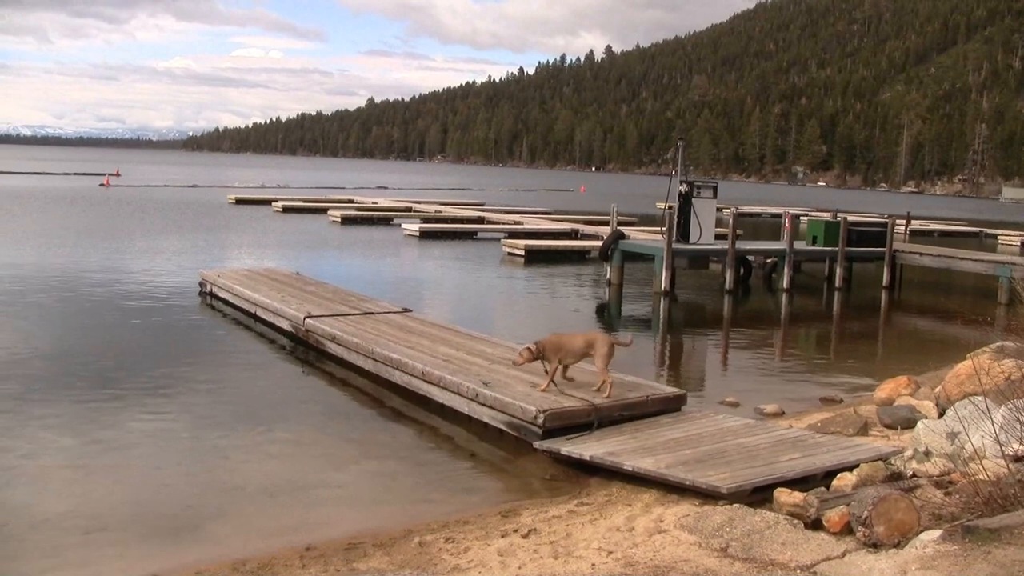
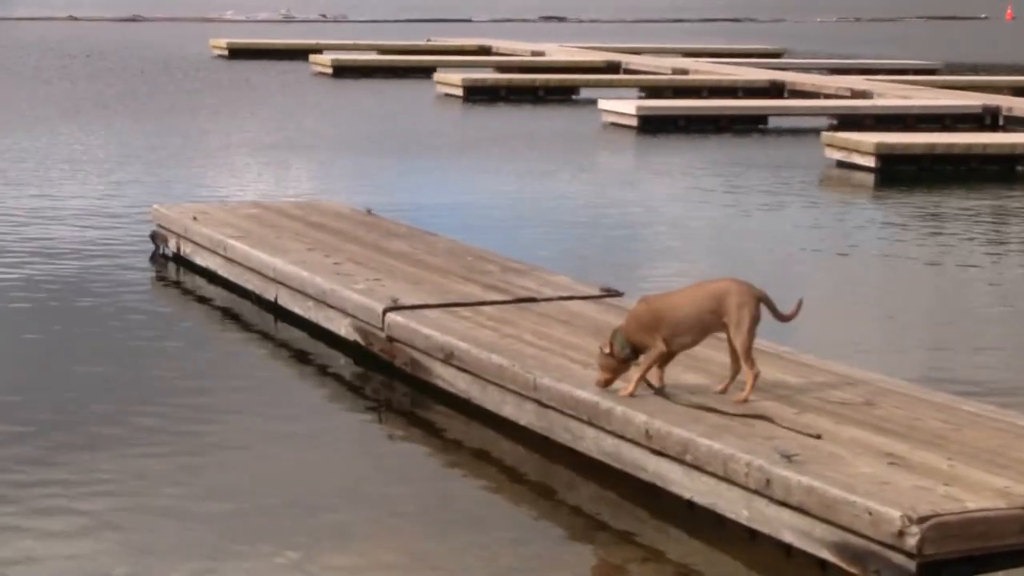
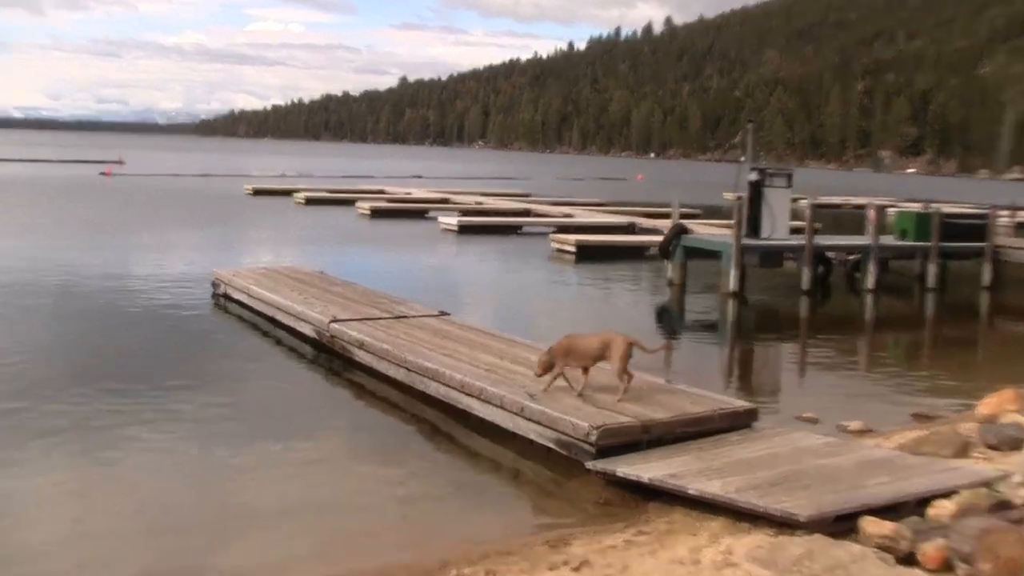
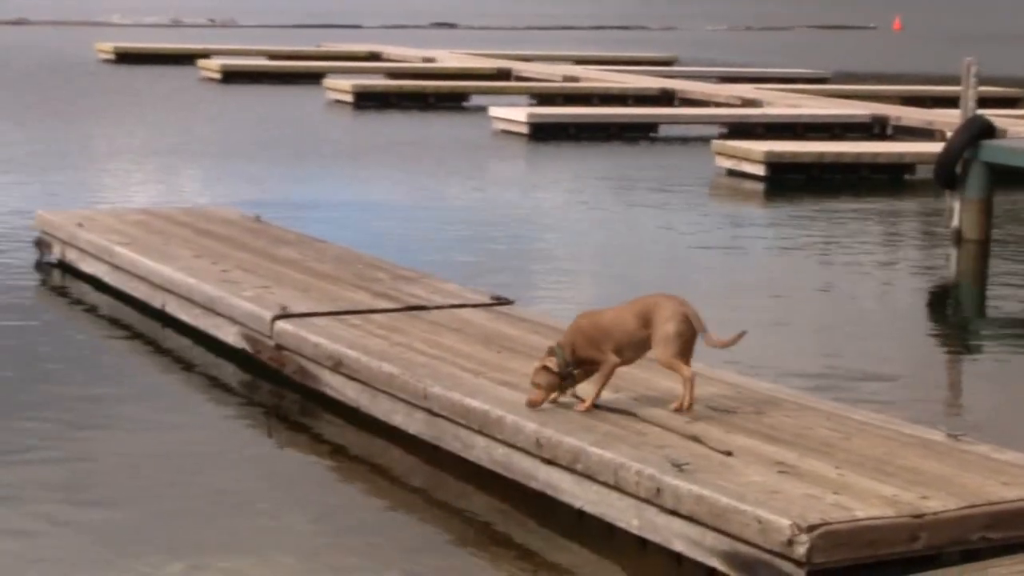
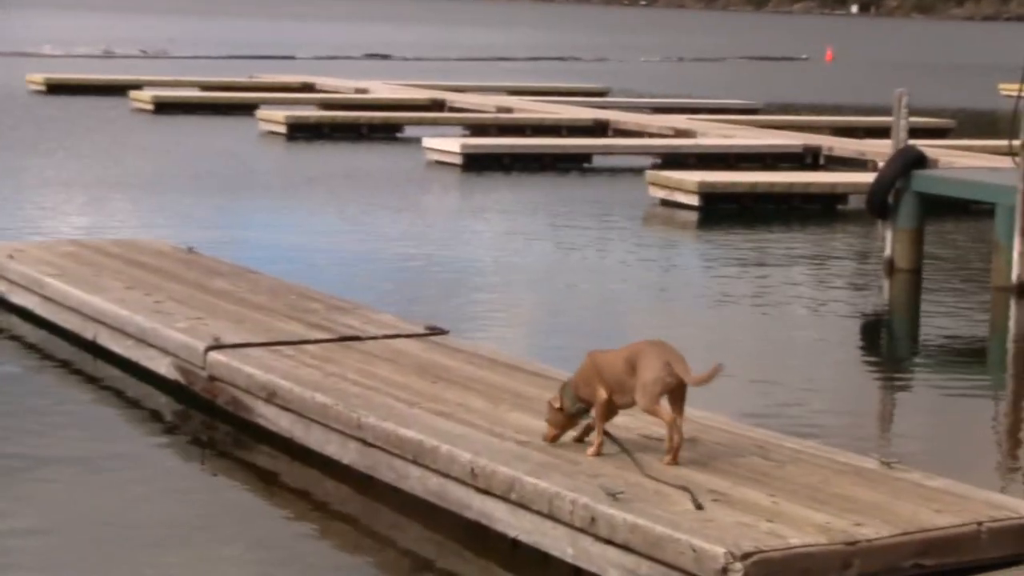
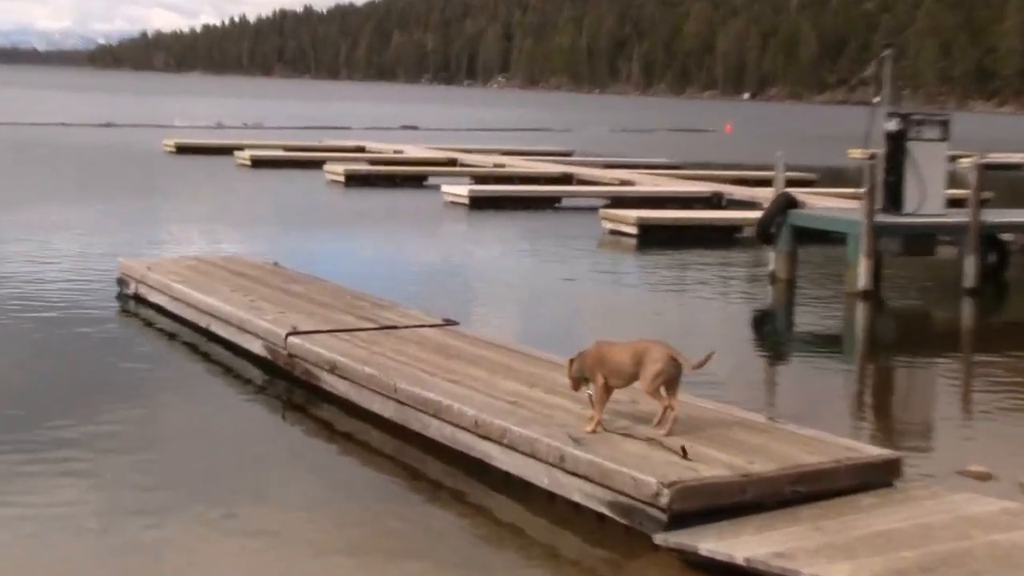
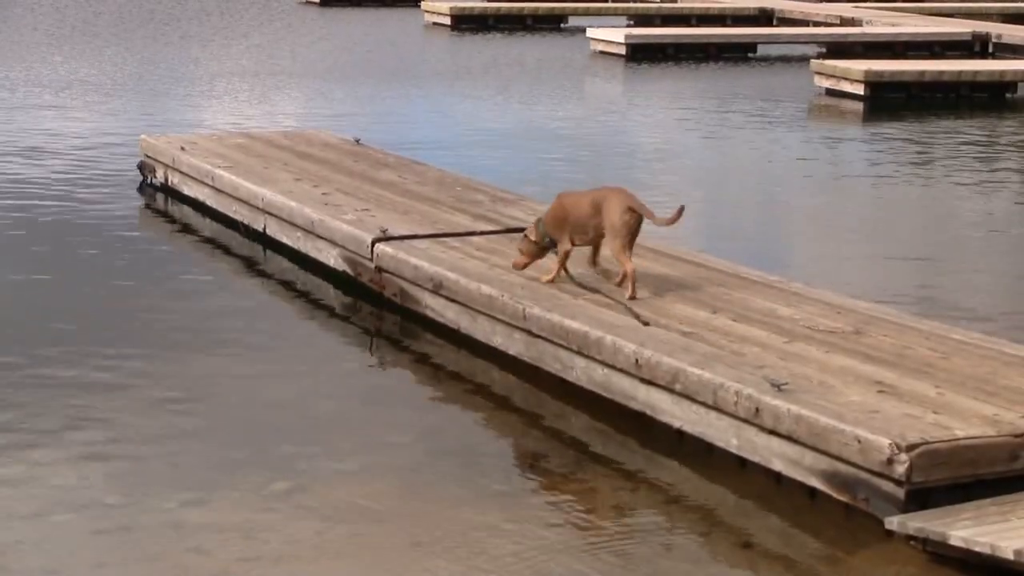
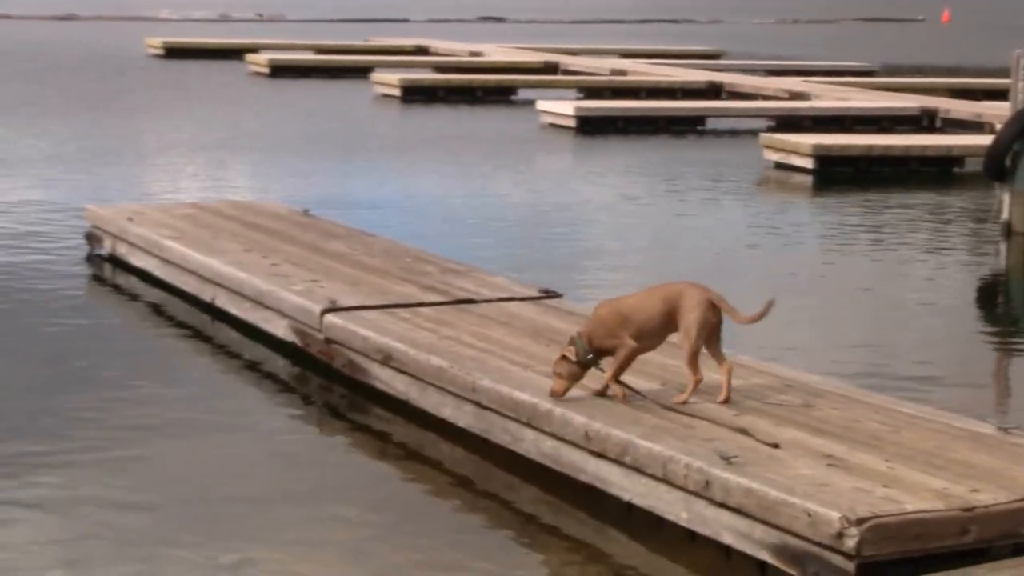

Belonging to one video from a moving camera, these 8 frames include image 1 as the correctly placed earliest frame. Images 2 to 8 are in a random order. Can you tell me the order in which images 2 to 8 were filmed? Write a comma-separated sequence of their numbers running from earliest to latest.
3, 6, 5, 4, 8, 2, 7
